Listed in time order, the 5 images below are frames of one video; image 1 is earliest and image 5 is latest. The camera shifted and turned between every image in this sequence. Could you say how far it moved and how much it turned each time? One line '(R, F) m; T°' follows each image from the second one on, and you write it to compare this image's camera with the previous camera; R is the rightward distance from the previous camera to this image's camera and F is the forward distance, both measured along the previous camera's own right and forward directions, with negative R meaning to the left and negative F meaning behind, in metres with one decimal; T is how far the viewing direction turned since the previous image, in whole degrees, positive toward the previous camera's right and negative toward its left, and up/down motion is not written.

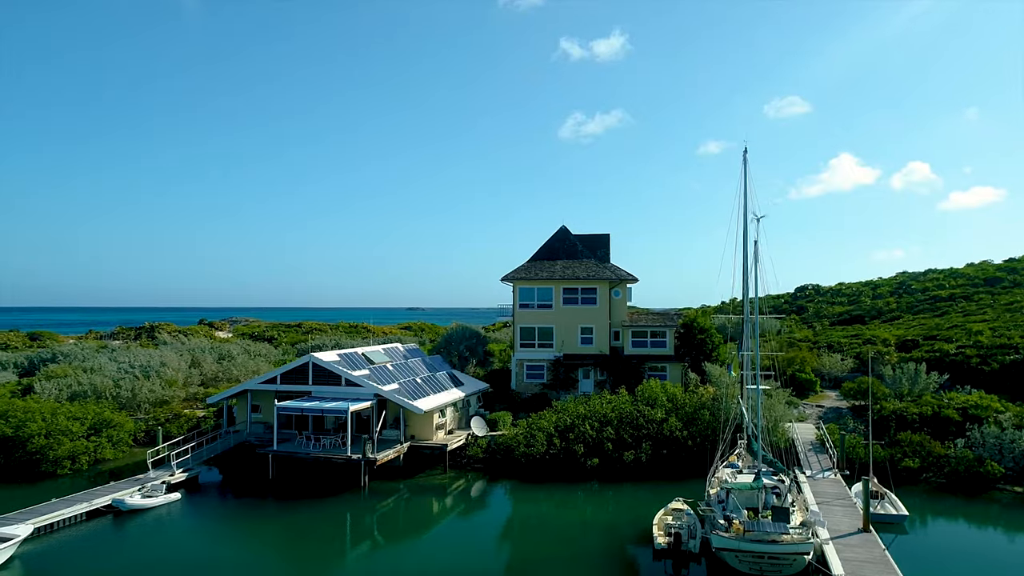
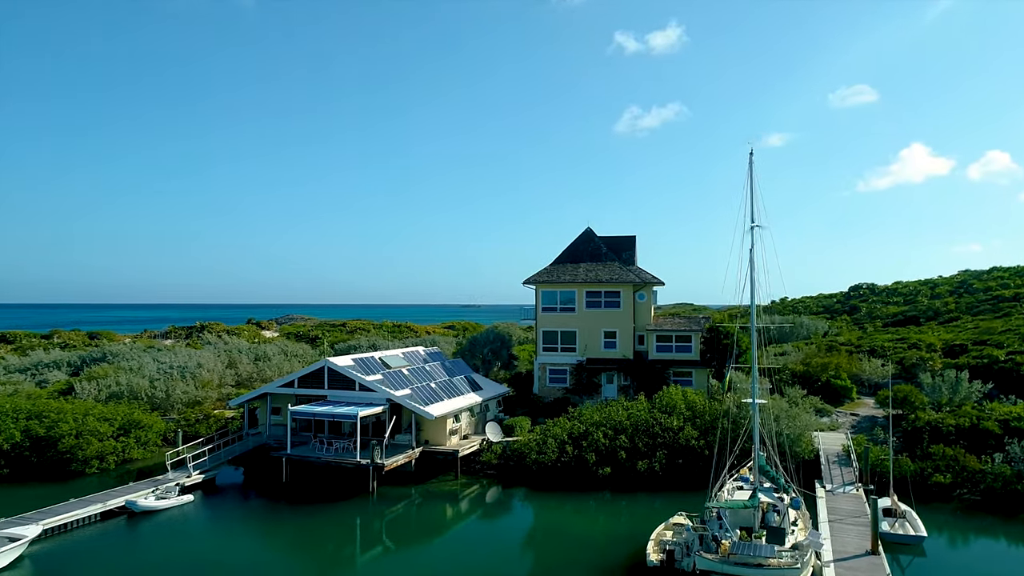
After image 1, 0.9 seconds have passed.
(+1.3, +0.3) m; -4°
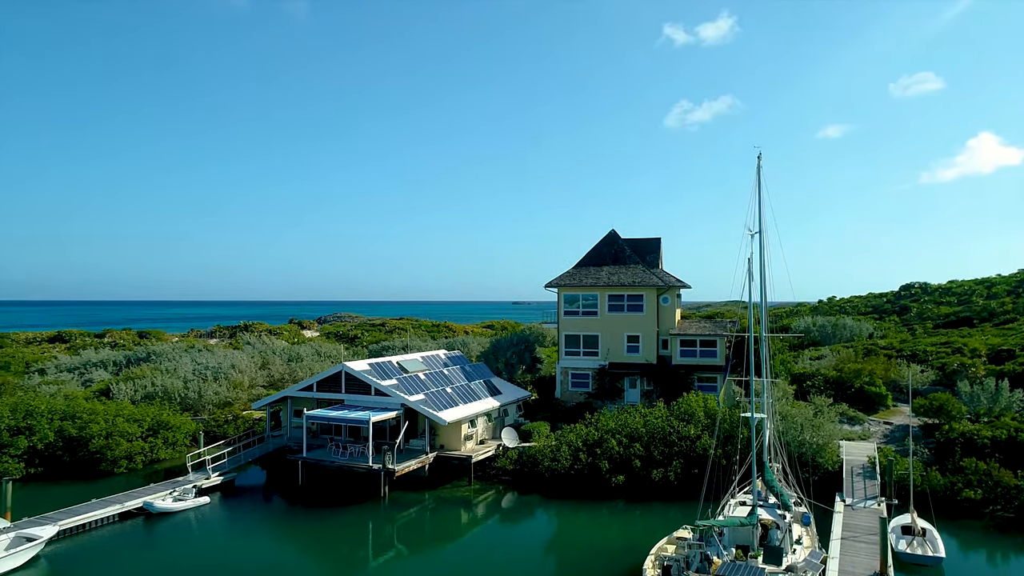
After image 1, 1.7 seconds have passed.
(+1.0, +0.2) m; -4°
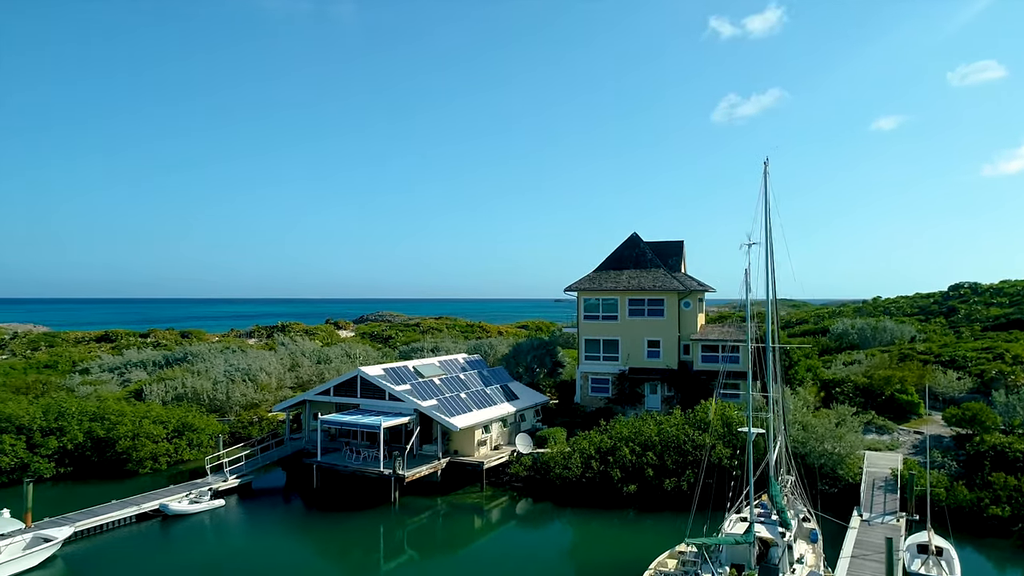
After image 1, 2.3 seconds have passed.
(+0.9, +0.1) m; -3°
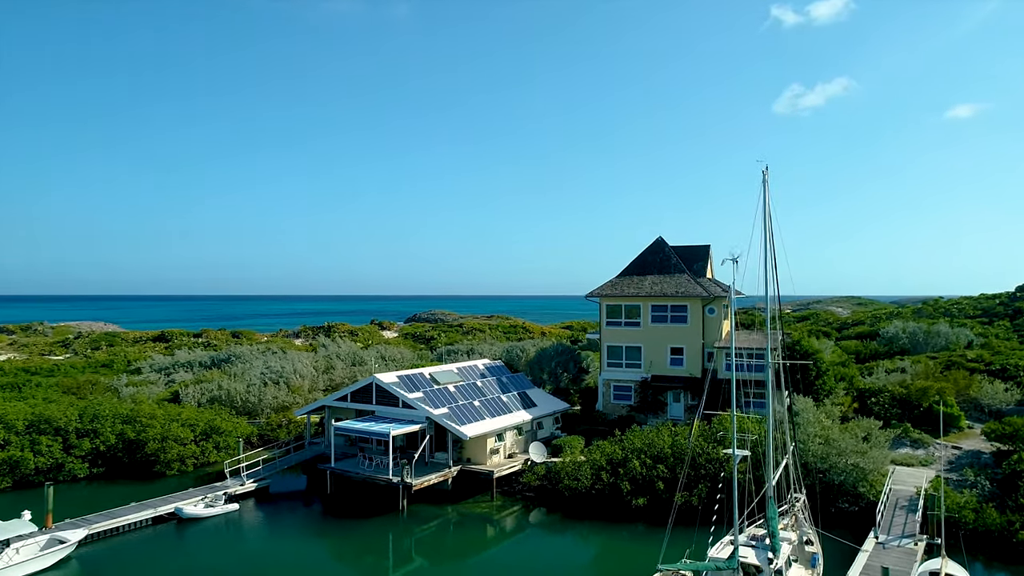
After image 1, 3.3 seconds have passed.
(+1.4, +0.1) m; -4°
